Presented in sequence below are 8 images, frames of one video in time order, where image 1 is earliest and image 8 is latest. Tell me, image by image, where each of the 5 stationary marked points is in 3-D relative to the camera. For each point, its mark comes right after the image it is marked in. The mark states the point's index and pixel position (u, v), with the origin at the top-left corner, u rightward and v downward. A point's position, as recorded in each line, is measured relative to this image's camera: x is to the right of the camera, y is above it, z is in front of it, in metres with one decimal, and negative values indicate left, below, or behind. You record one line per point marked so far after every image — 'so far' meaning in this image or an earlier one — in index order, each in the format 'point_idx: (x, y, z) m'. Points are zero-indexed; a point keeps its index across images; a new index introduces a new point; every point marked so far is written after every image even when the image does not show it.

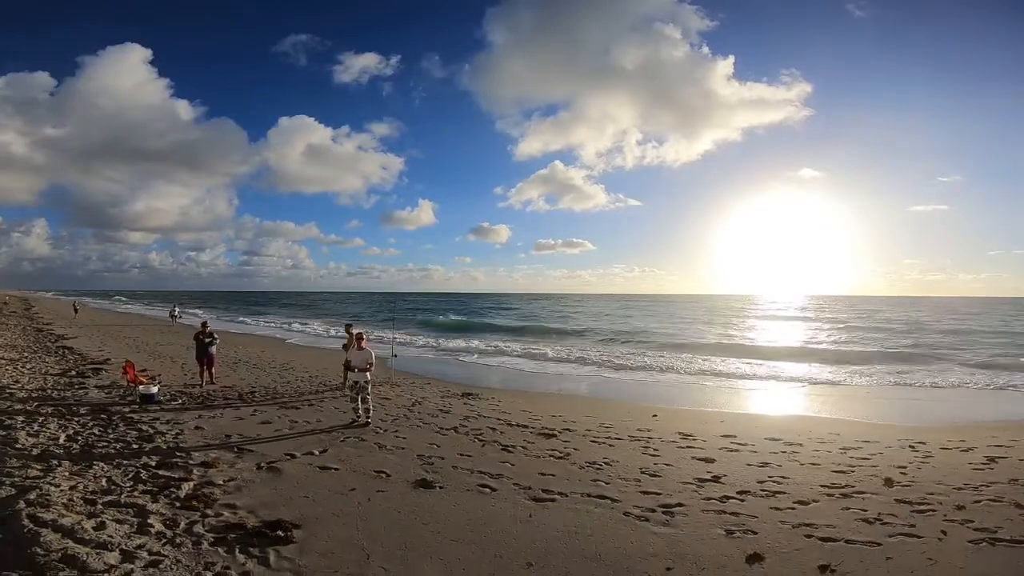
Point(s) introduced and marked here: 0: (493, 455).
0: (-0.3, -2.5, +7.2) m
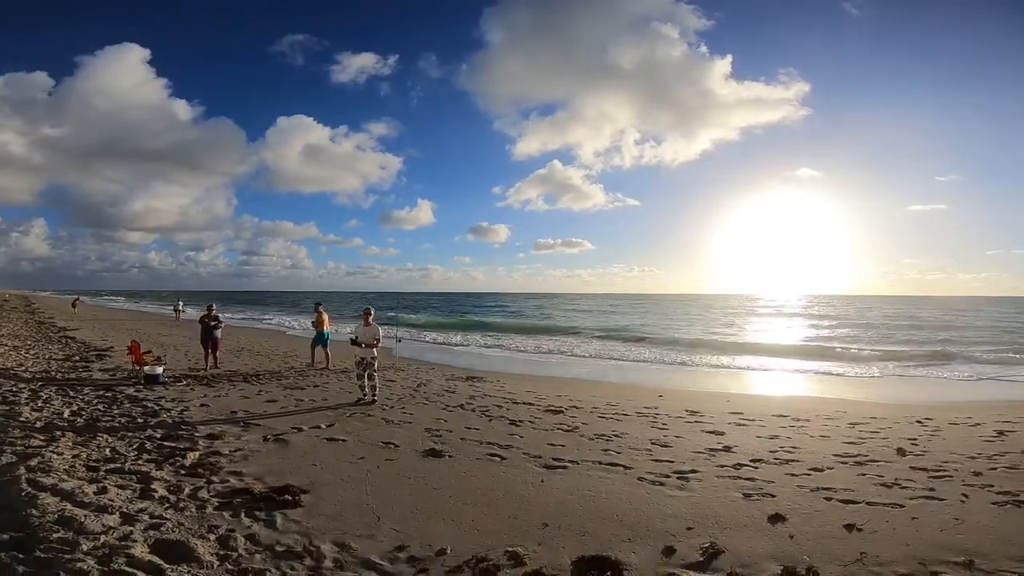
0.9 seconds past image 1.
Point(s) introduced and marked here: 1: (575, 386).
0: (-0.2, -2.1, +7.1) m
1: (+1.5, -2.4, +11.9) m
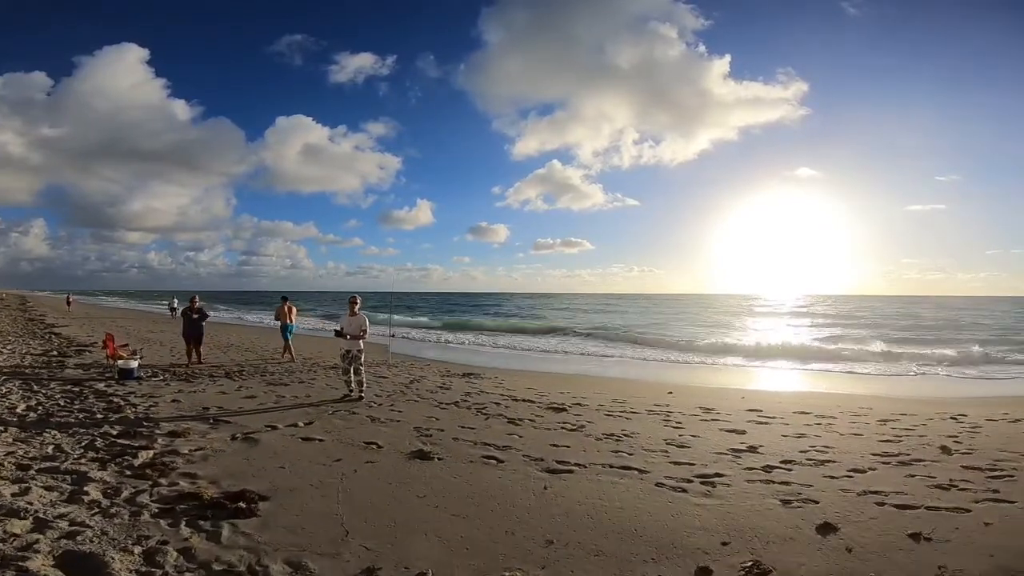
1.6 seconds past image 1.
0: (-0.2, -1.9, +6.4) m
1: (+1.5, -2.2, +11.2) m
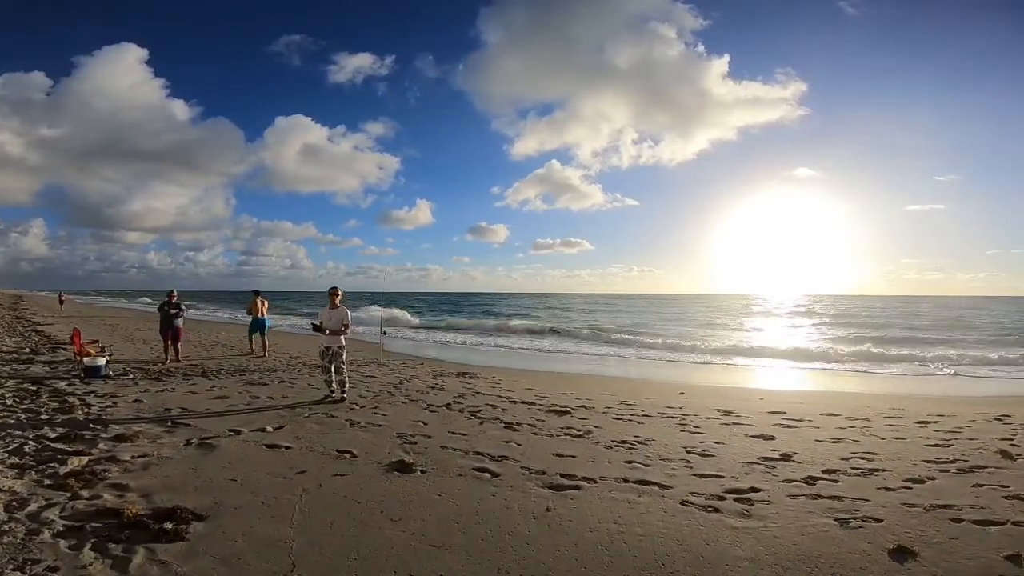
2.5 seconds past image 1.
0: (-0.2, -1.7, +5.7) m
1: (+1.5, -2.0, +10.4) m
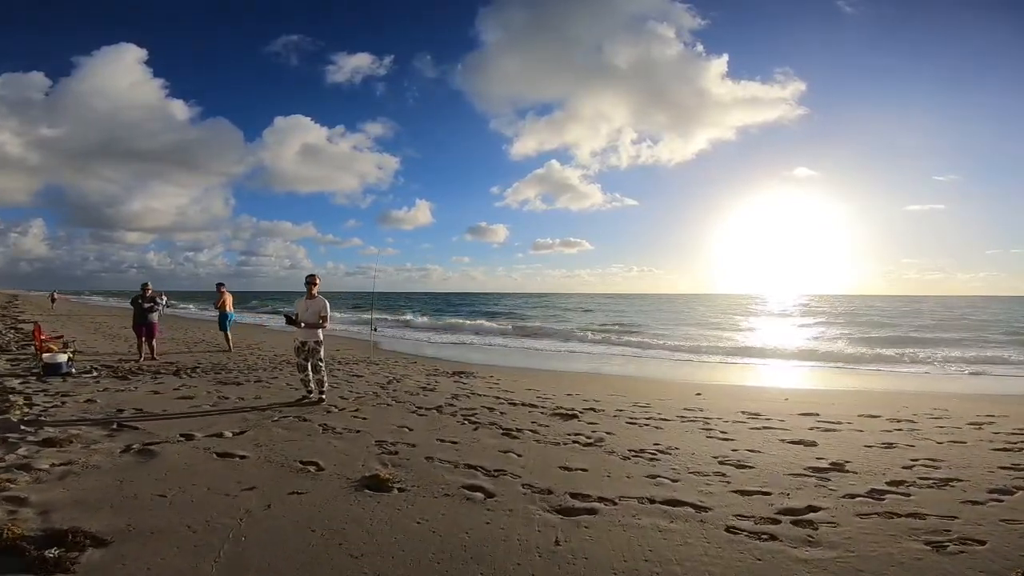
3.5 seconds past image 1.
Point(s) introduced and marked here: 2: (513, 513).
0: (-0.2, -1.5, +4.8) m
1: (+1.4, -1.9, +9.6) m
2: (0.0, -1.6, +3.4) m
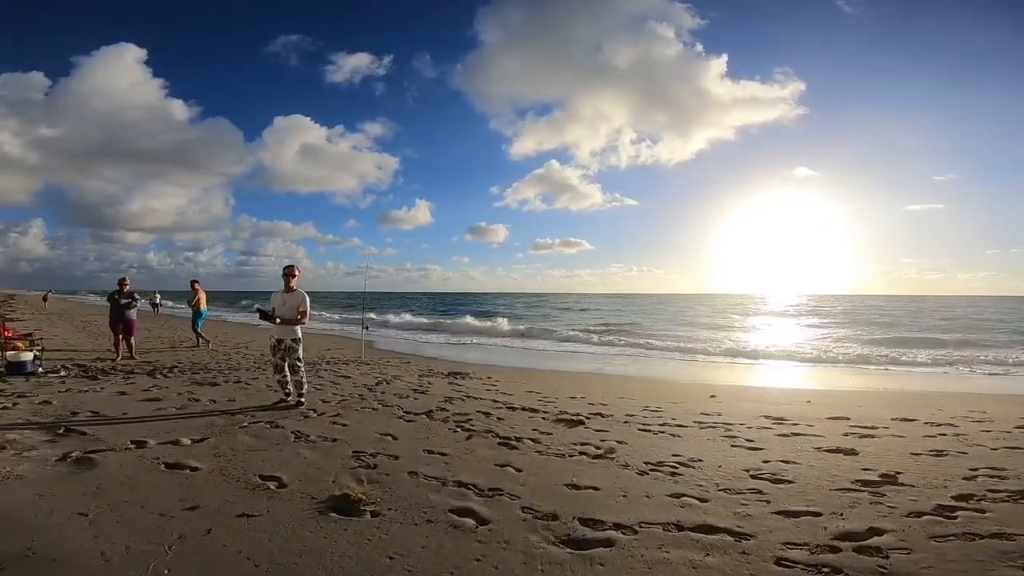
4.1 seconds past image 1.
0: (-0.3, -1.4, +4.2) m
1: (+1.4, -1.8, +9.0) m
2: (0.0, -1.5, +2.8) m
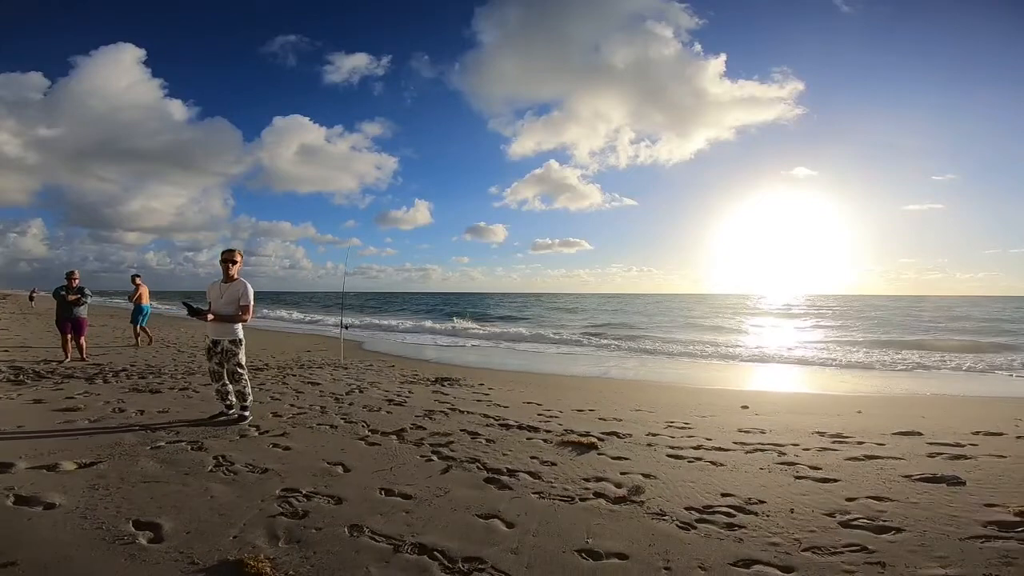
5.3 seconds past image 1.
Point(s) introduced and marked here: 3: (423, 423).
0: (-0.3, -1.3, +3.1) m
1: (+1.4, -1.6, +7.8) m
2: (-0.1, -1.3, +1.6) m
3: (-0.9, -1.3, +4.8) m
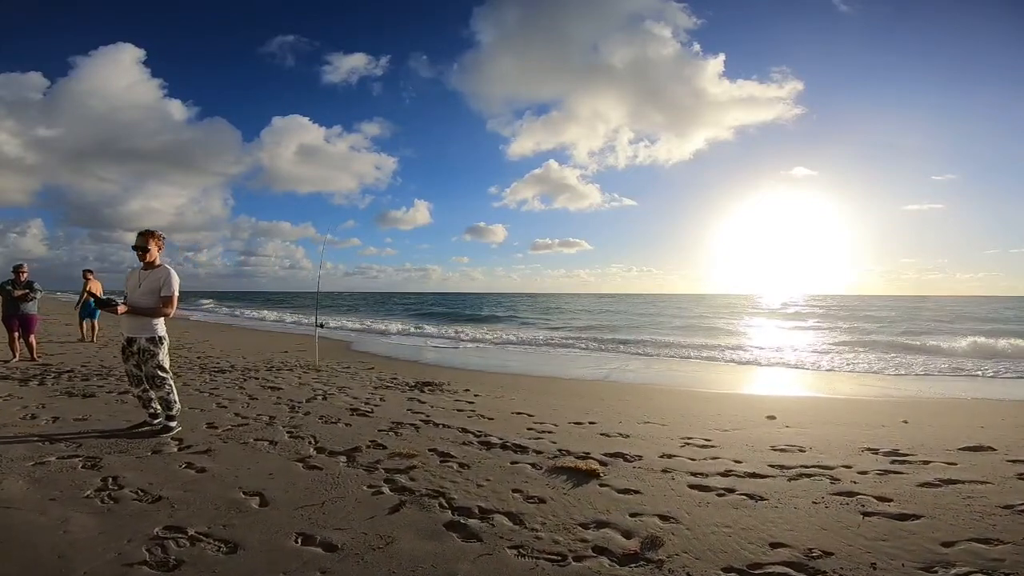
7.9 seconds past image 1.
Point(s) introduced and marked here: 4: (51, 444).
0: (-0.5, -1.2, +2.2) m
1: (+1.2, -1.5, +7.0) m
2: (-0.2, -1.2, +0.8) m
3: (-1.0, -1.2, +3.9) m
4: (-3.5, -1.2, +3.7) m
